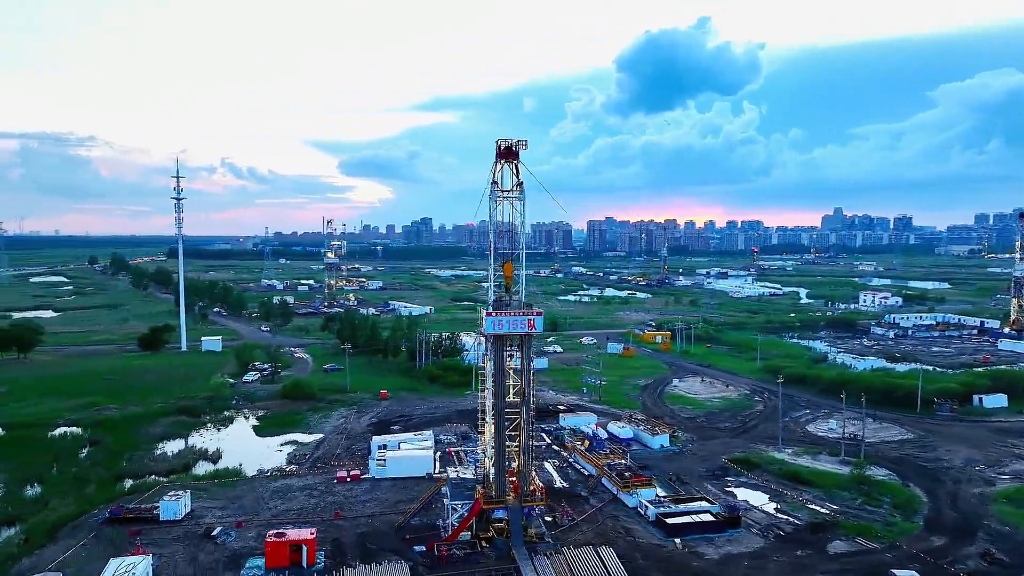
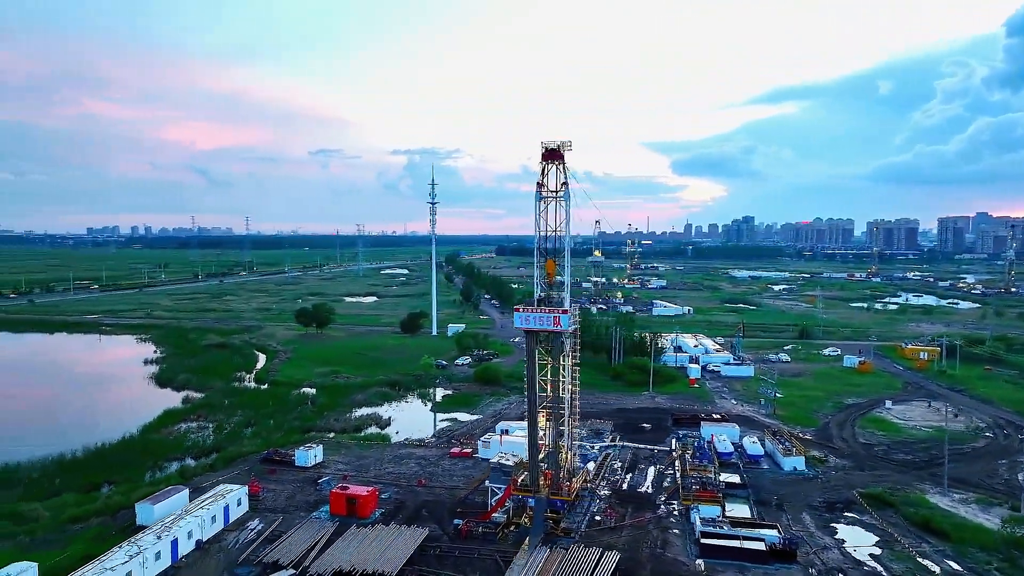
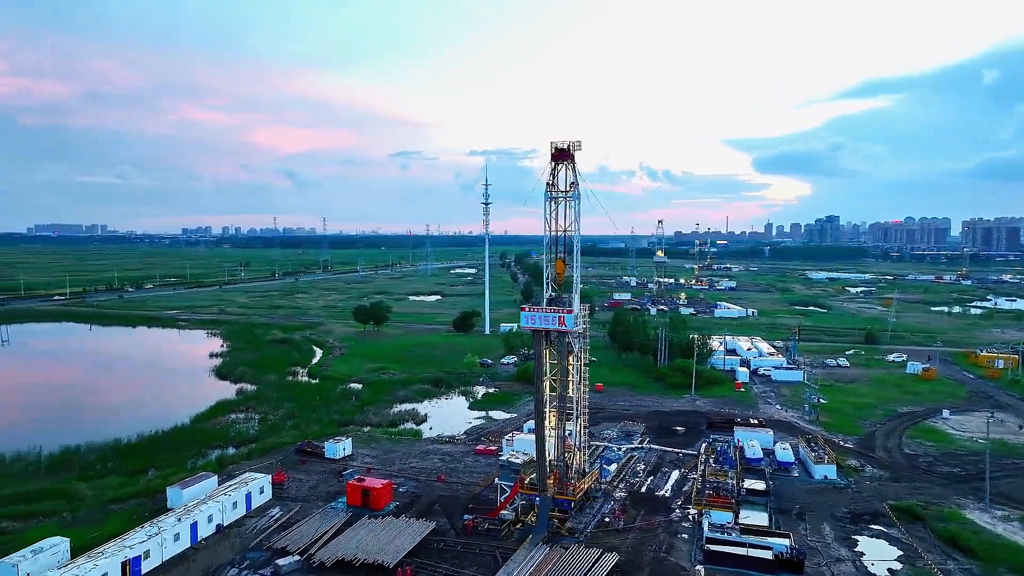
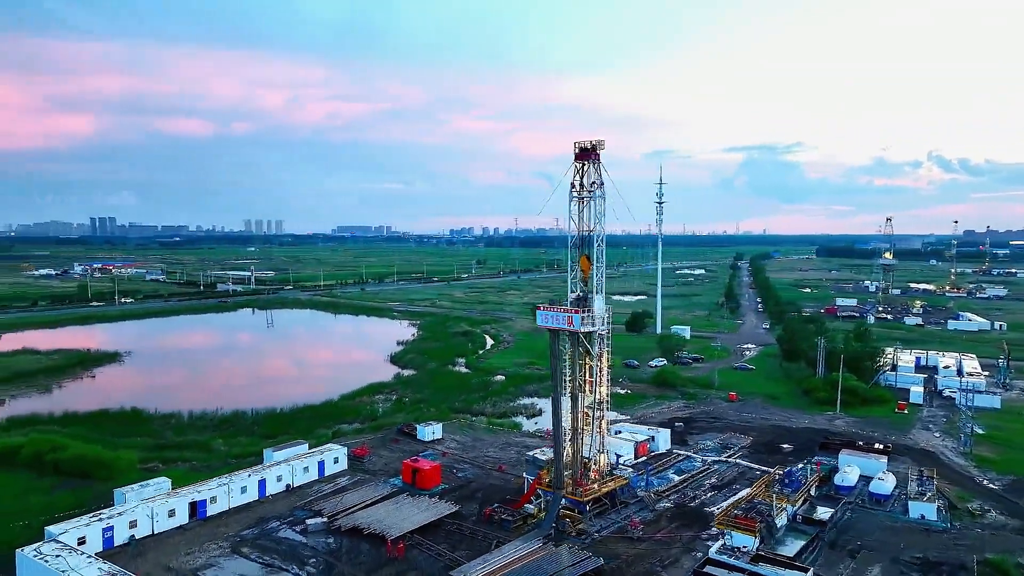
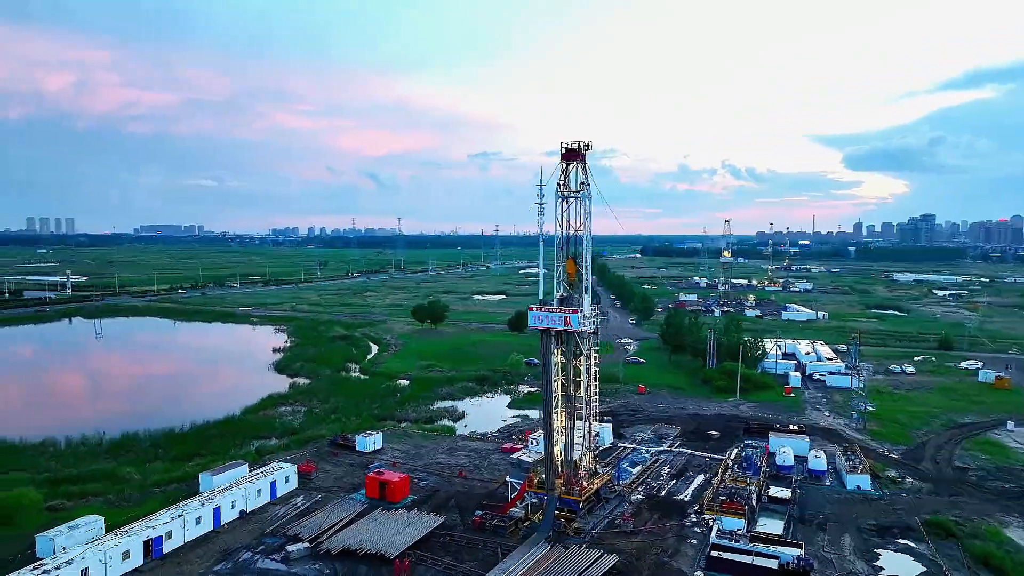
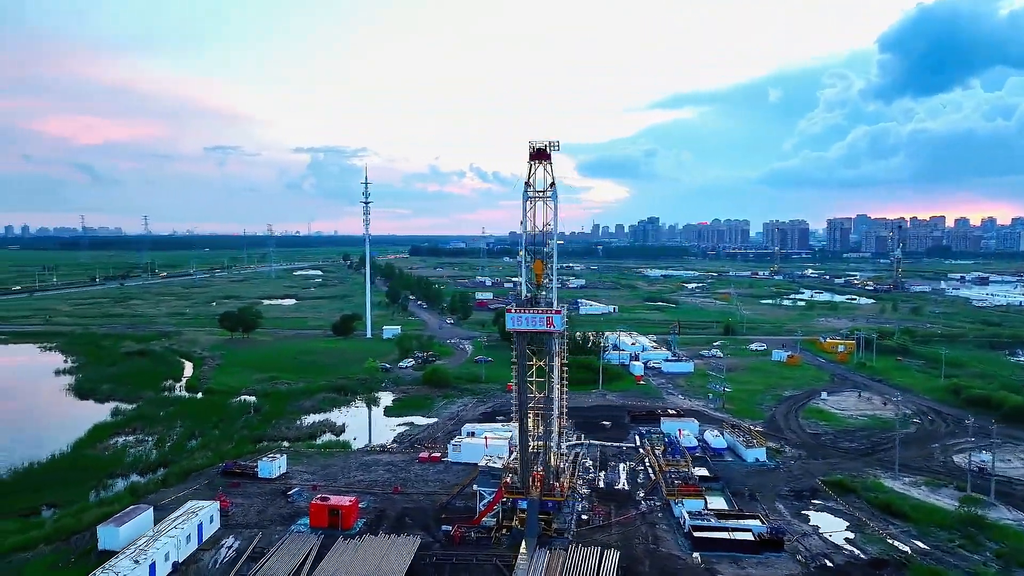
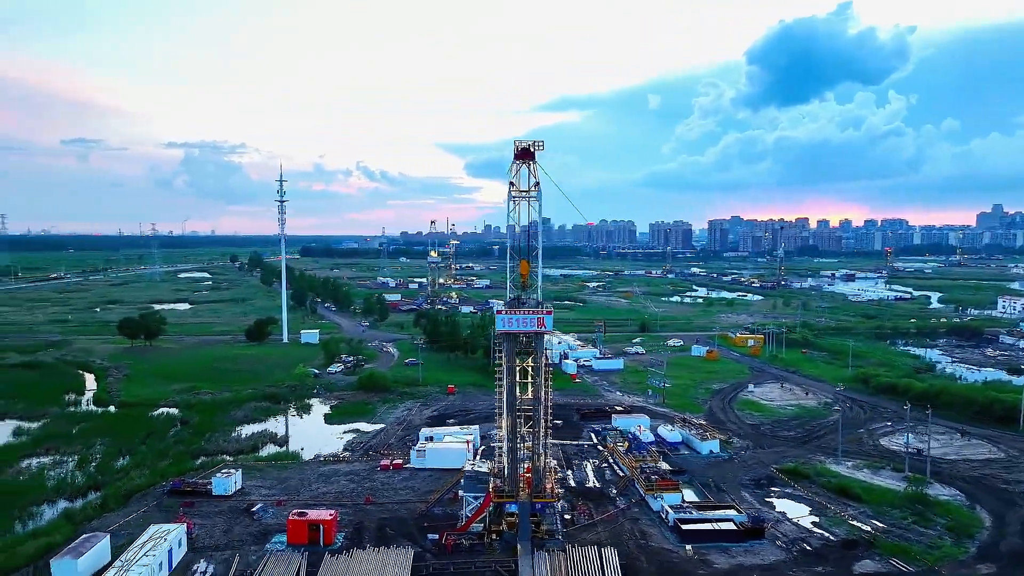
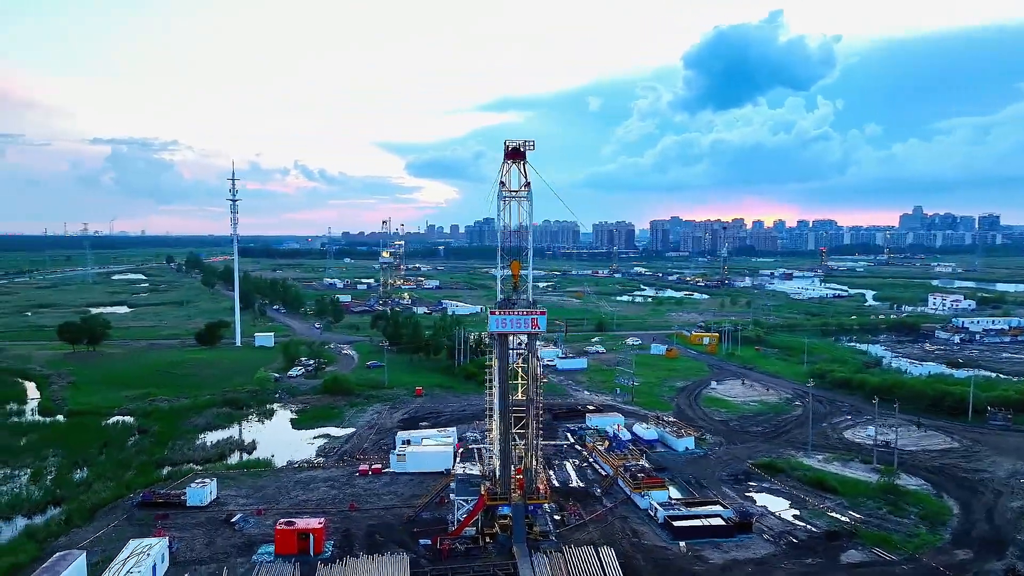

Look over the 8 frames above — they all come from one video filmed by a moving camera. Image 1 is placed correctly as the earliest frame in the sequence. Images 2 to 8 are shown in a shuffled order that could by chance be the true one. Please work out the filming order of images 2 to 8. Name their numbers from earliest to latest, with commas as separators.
8, 7, 6, 2, 3, 5, 4
